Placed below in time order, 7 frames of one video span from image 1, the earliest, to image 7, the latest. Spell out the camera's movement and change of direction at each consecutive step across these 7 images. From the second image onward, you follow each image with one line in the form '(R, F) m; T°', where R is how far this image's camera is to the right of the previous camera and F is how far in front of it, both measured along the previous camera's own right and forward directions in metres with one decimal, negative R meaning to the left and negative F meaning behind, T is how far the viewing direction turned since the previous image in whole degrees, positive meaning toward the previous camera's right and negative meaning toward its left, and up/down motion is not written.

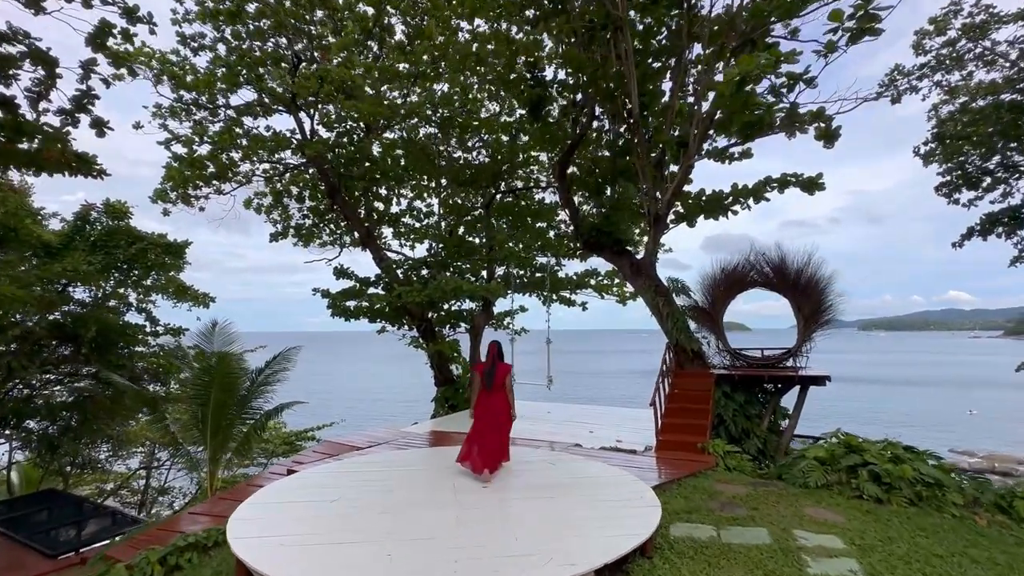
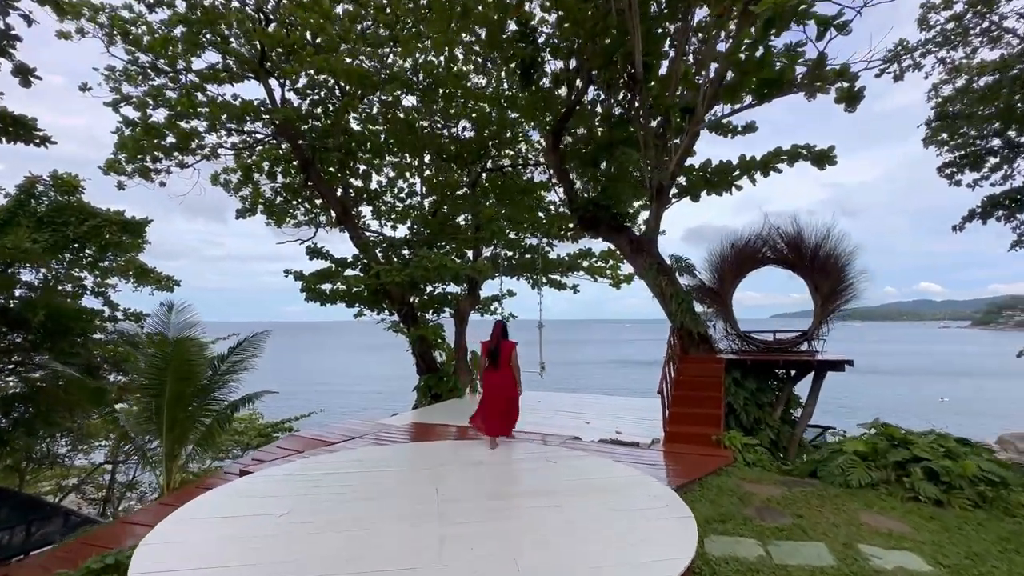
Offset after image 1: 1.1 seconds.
(-0.1, +0.5) m; +2°
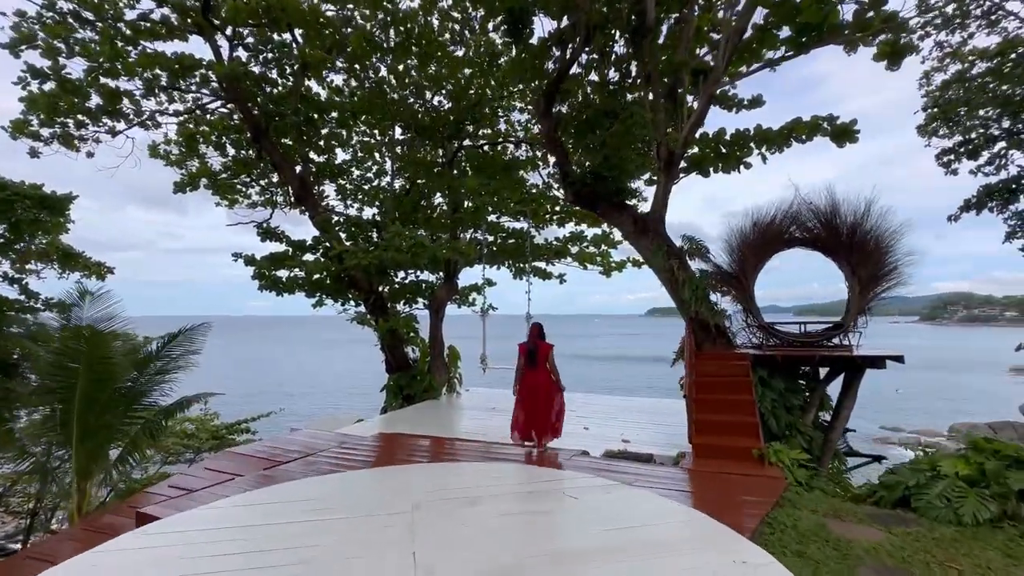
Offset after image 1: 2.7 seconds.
(-0.2, +0.8) m; +3°
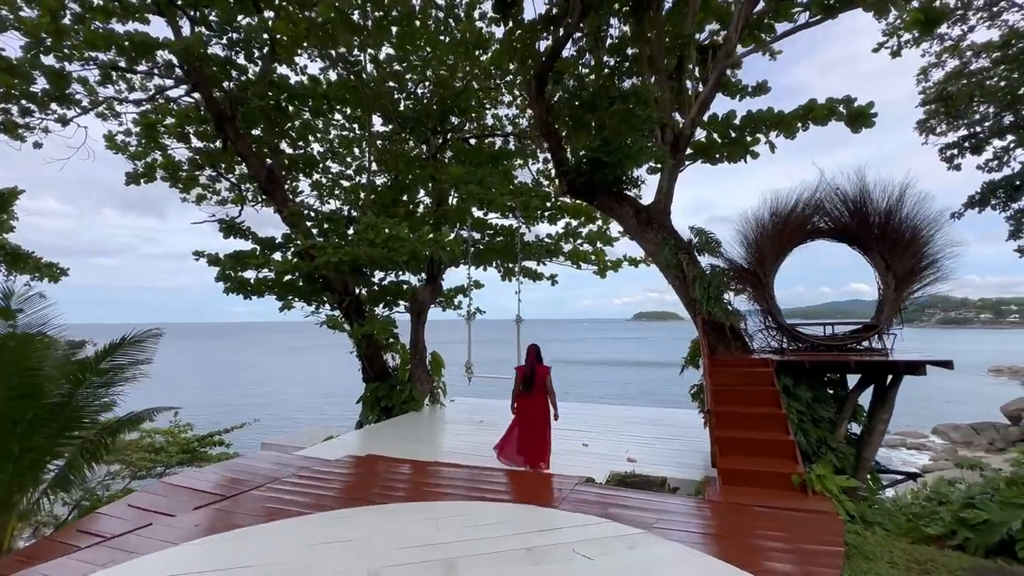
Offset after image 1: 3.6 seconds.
(0.0, +0.5) m; +2°
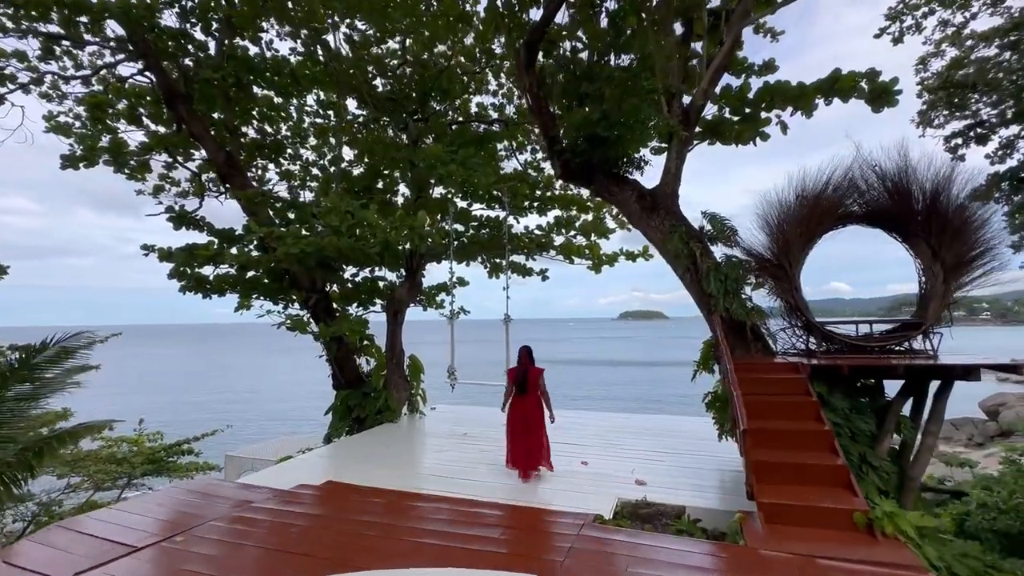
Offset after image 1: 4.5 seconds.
(0.0, +0.6) m; +2°
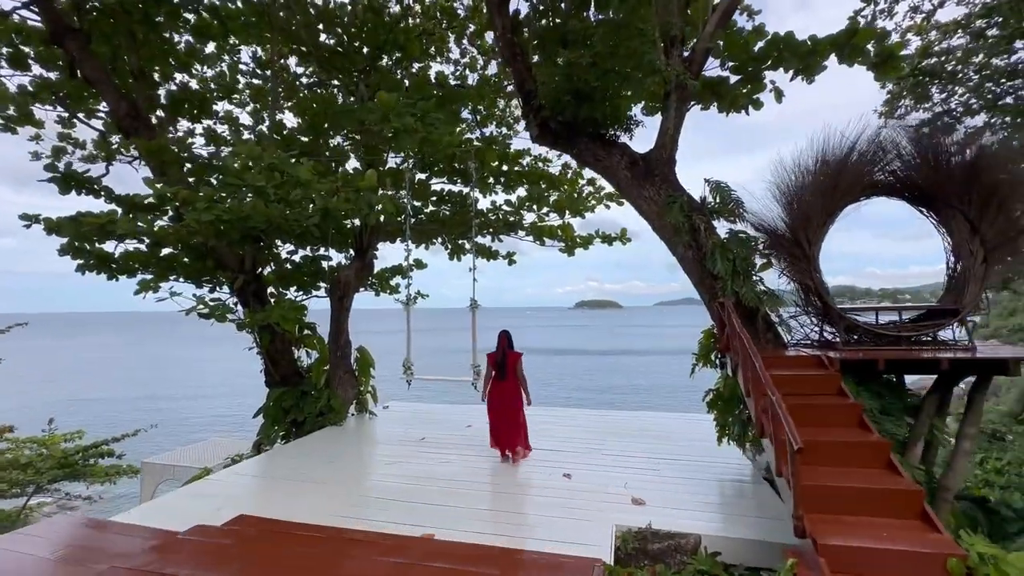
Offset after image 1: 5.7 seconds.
(-0.1, +0.7) m; +5°
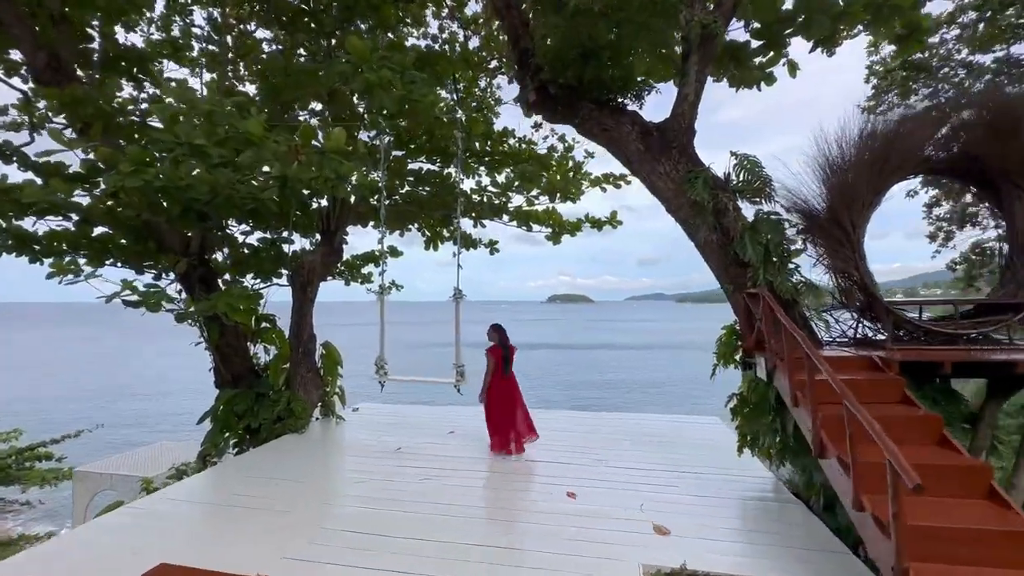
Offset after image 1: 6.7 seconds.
(-0.1, +0.5) m; +3°
